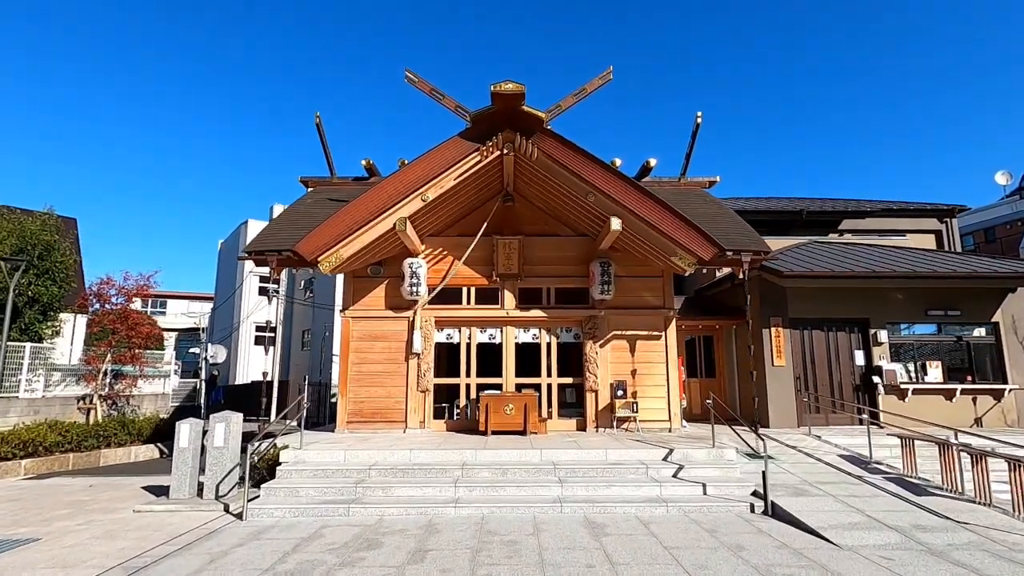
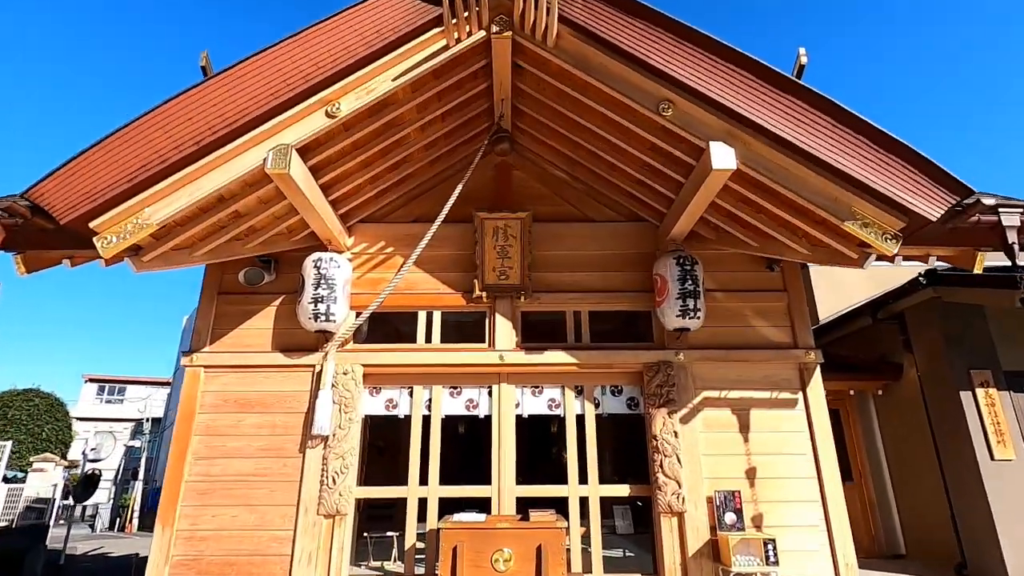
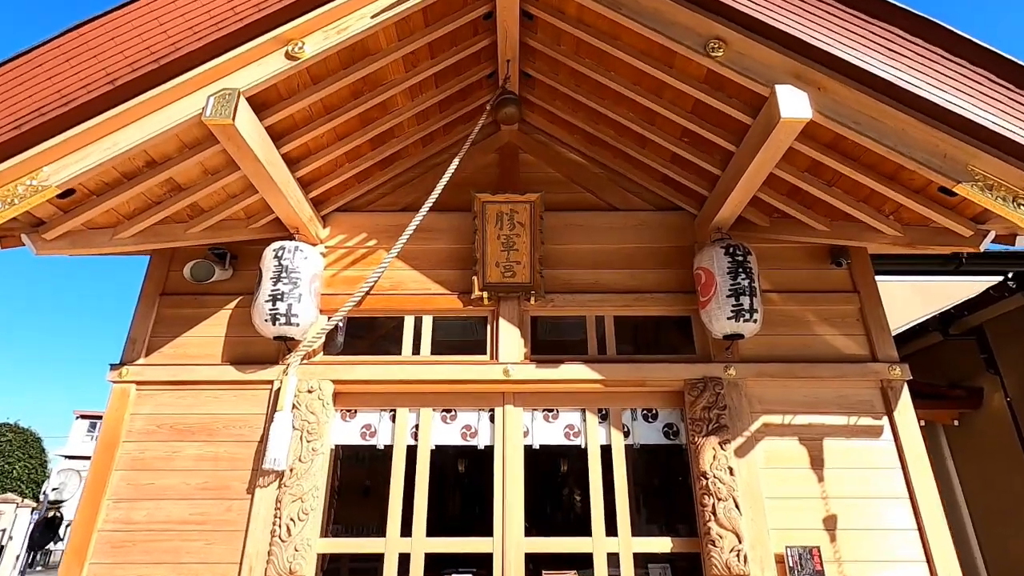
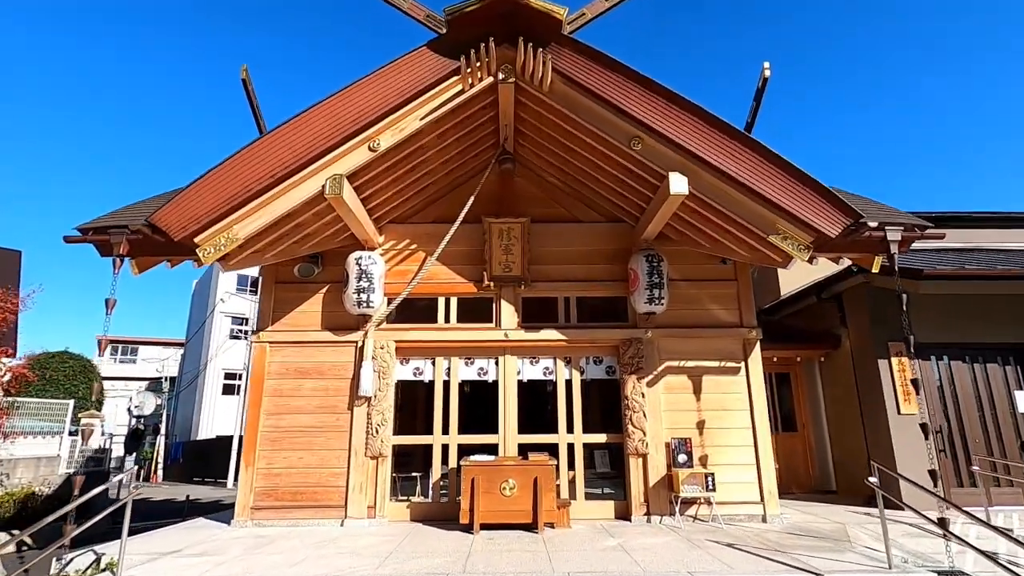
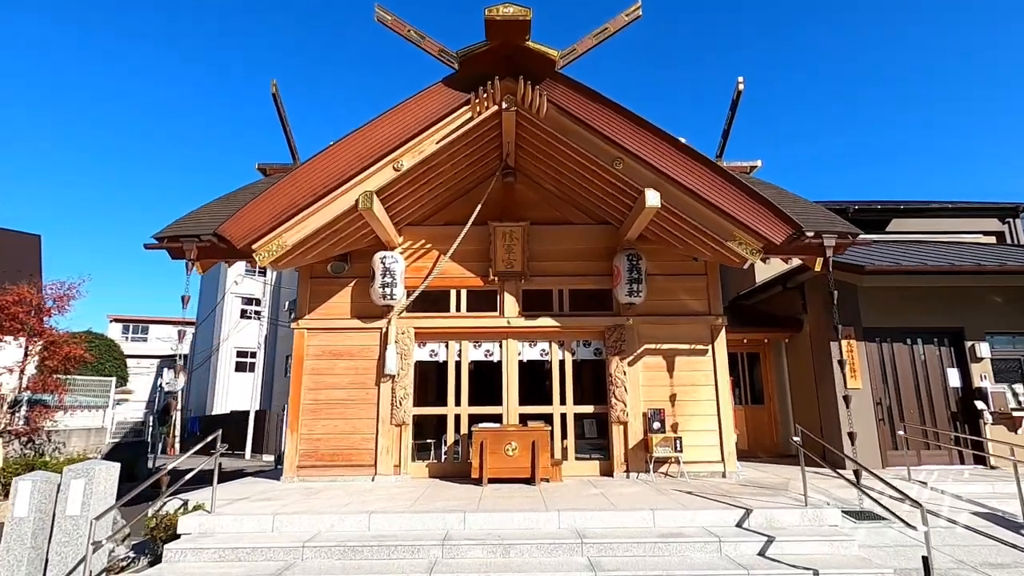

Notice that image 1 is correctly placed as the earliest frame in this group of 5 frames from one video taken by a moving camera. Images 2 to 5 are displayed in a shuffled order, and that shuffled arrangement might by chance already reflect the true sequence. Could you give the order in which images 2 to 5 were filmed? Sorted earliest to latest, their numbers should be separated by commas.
5, 4, 2, 3
